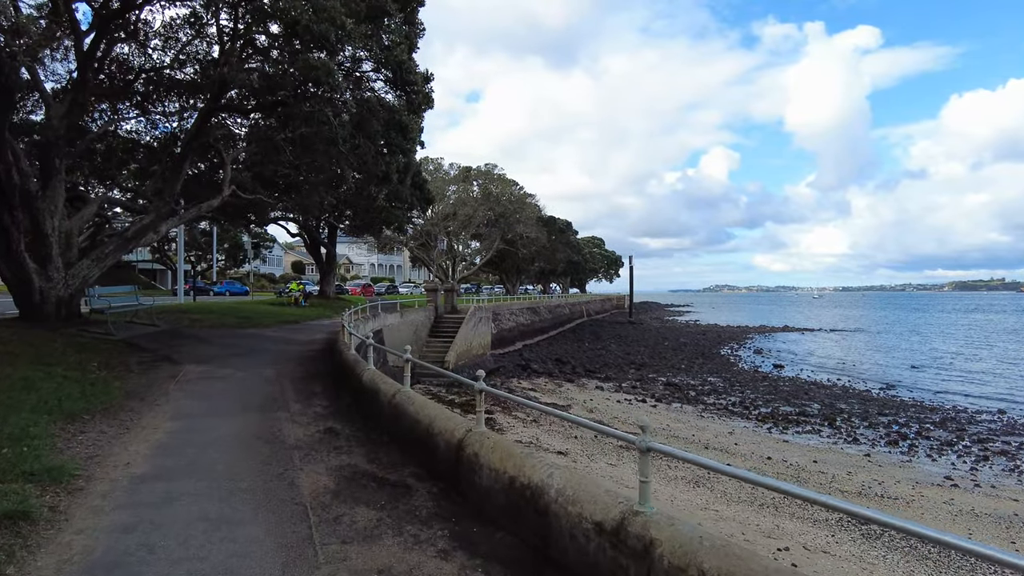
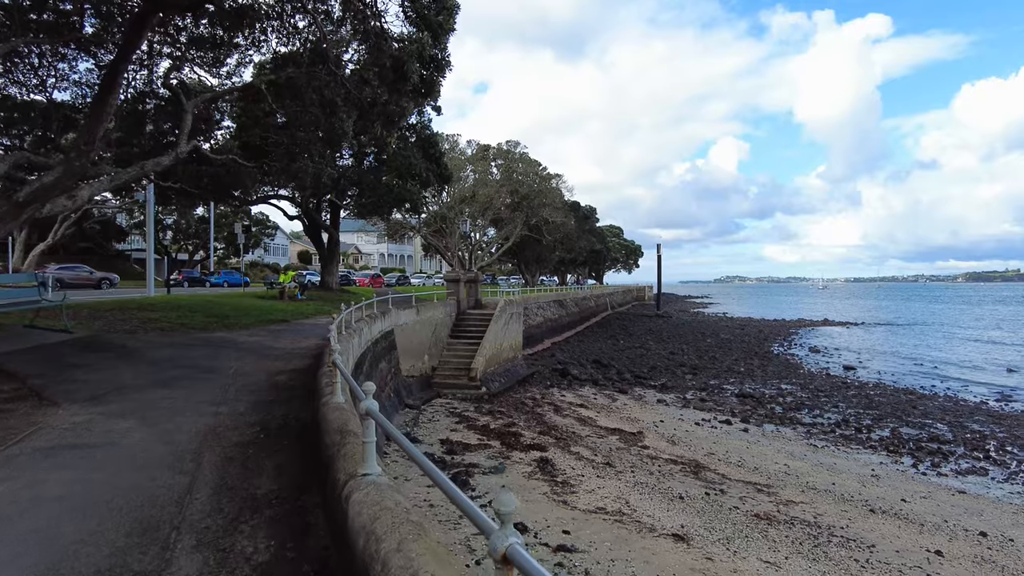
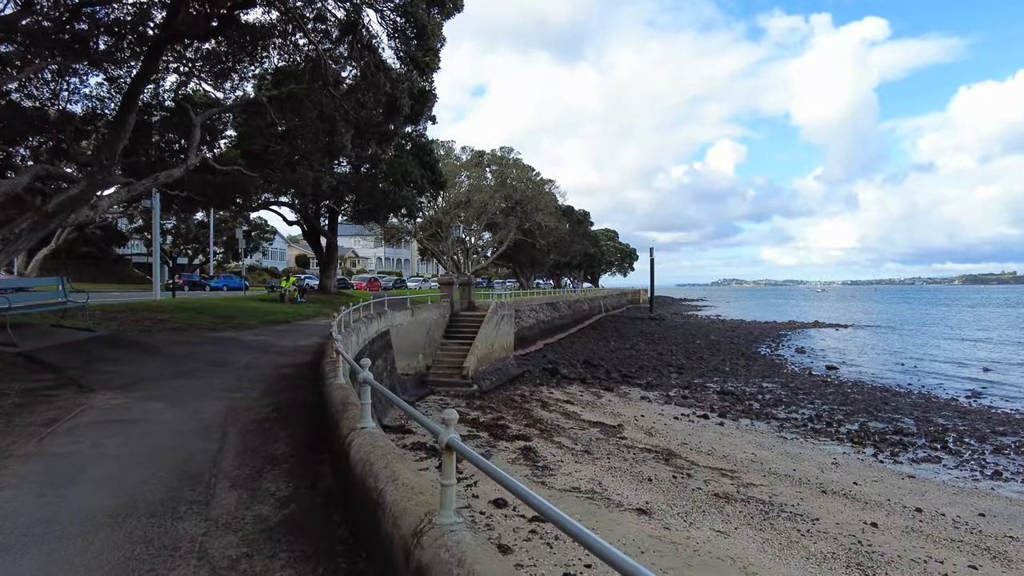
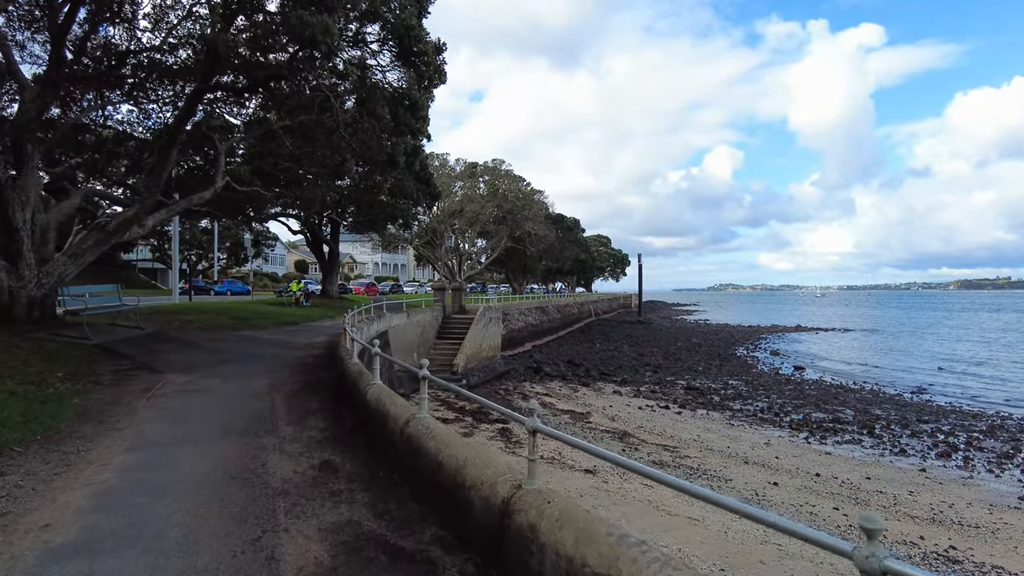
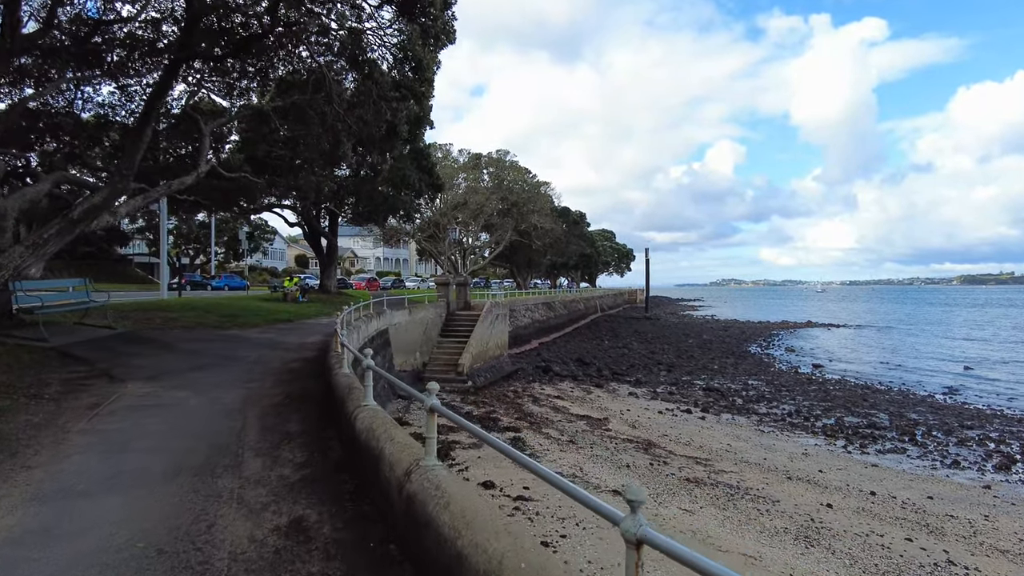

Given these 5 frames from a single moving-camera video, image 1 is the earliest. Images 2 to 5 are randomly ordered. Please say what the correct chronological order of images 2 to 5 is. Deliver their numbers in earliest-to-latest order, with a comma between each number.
4, 5, 3, 2
